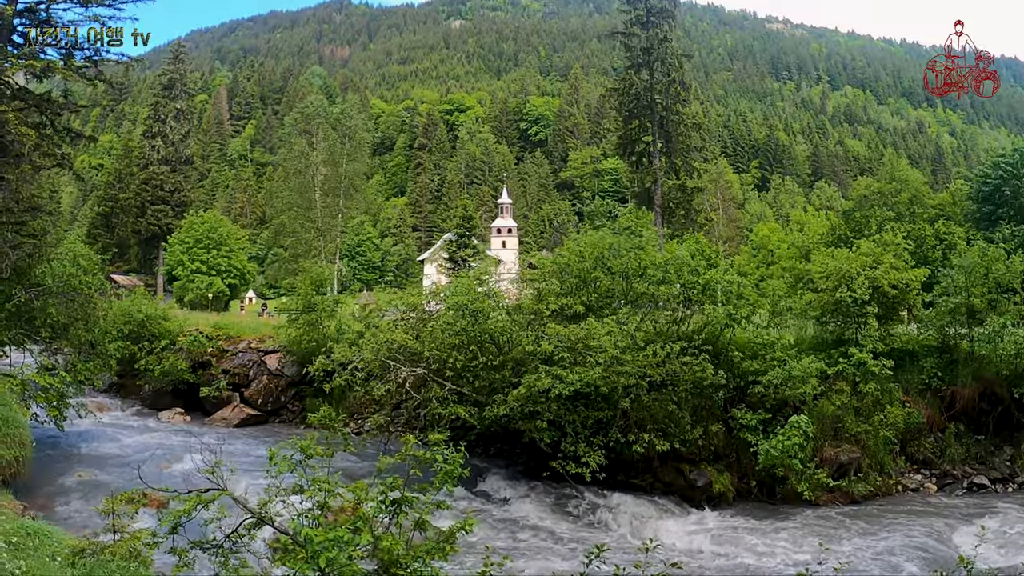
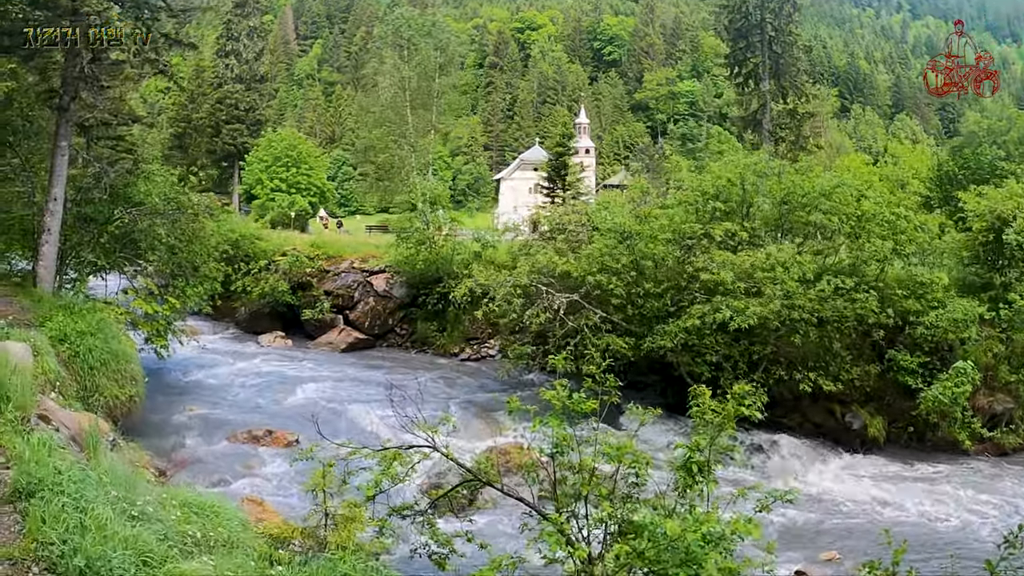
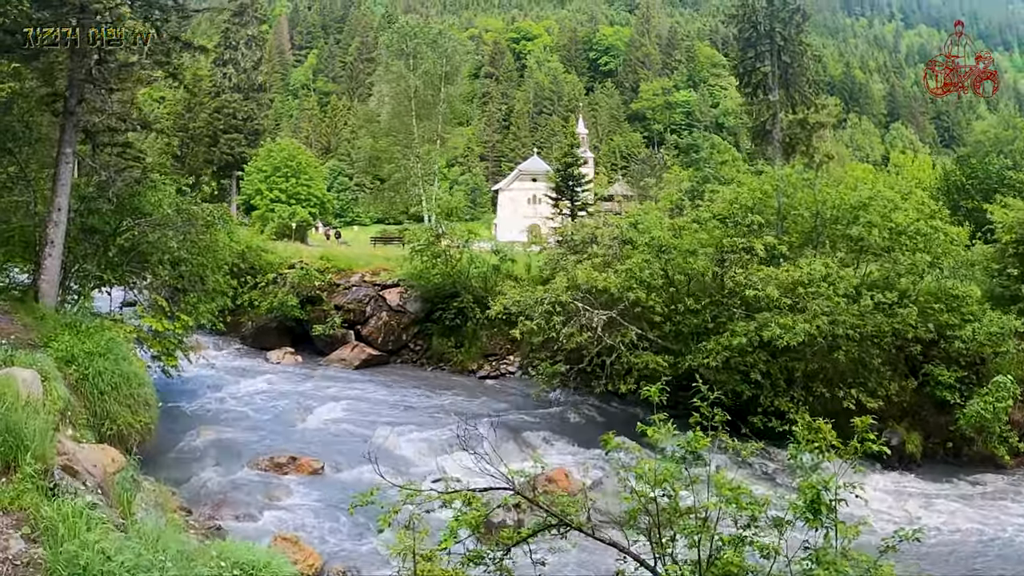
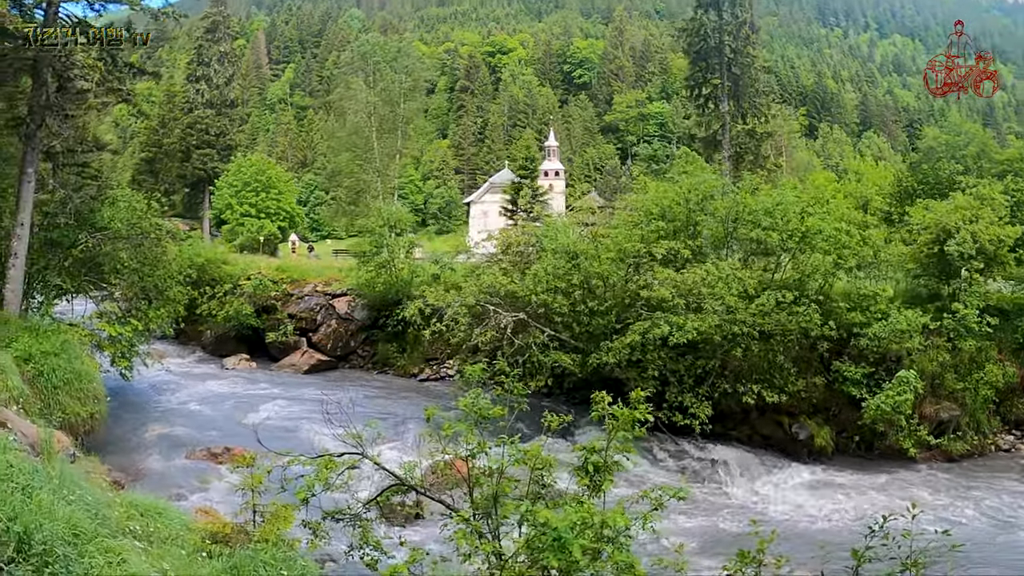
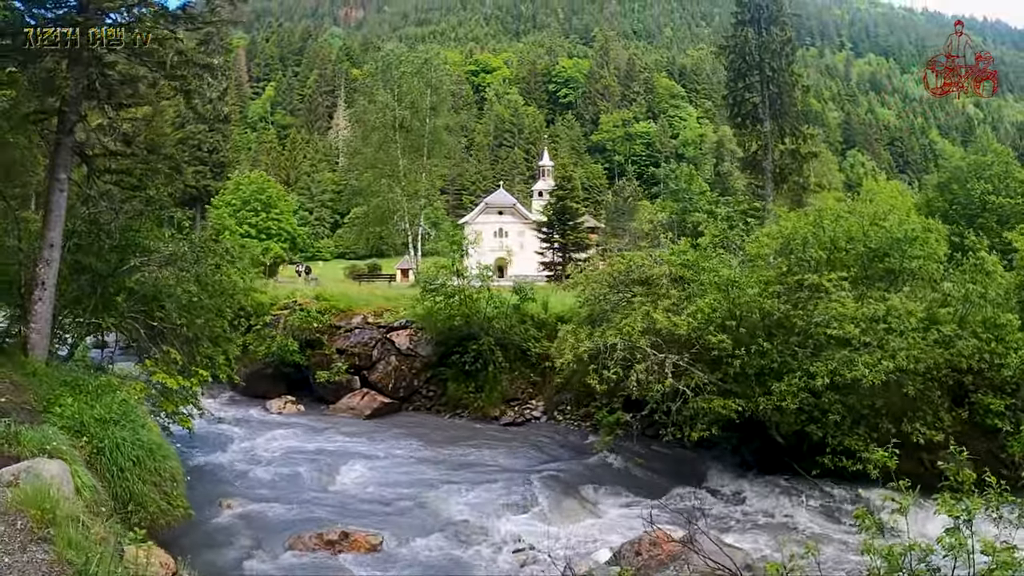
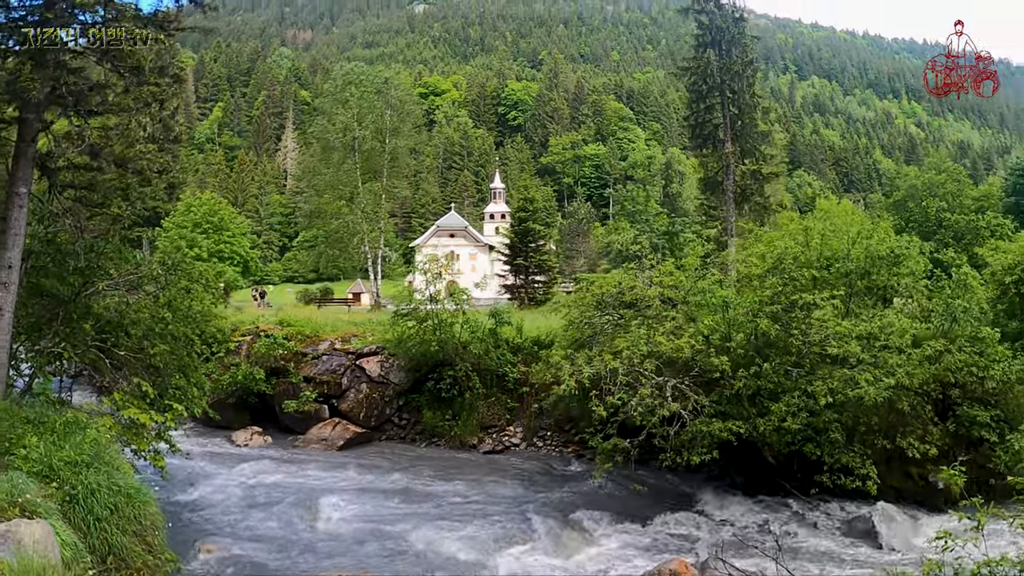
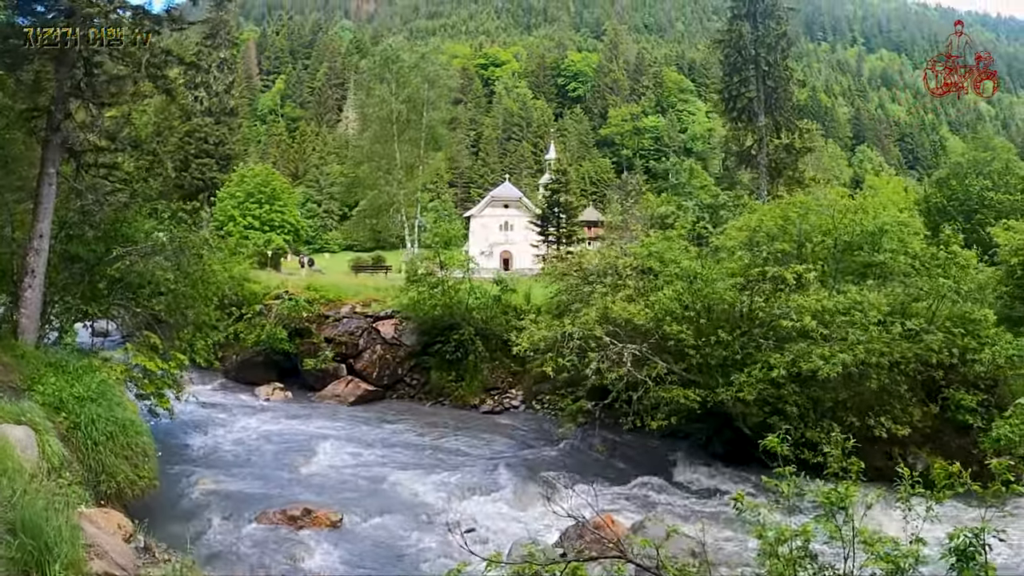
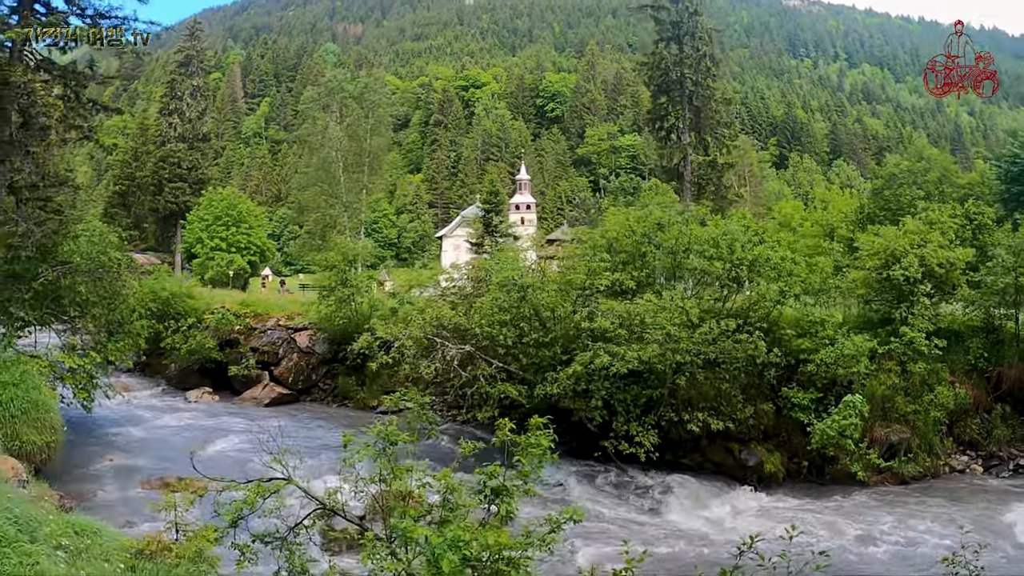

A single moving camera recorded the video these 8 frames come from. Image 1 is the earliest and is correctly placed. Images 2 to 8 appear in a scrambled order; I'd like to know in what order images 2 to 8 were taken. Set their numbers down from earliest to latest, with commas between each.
8, 4, 2, 3, 7, 5, 6
